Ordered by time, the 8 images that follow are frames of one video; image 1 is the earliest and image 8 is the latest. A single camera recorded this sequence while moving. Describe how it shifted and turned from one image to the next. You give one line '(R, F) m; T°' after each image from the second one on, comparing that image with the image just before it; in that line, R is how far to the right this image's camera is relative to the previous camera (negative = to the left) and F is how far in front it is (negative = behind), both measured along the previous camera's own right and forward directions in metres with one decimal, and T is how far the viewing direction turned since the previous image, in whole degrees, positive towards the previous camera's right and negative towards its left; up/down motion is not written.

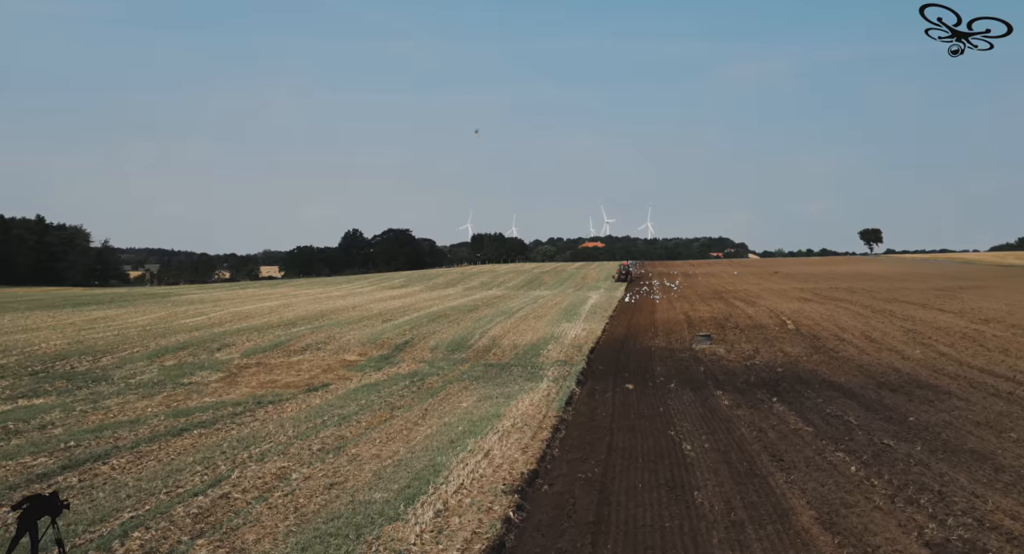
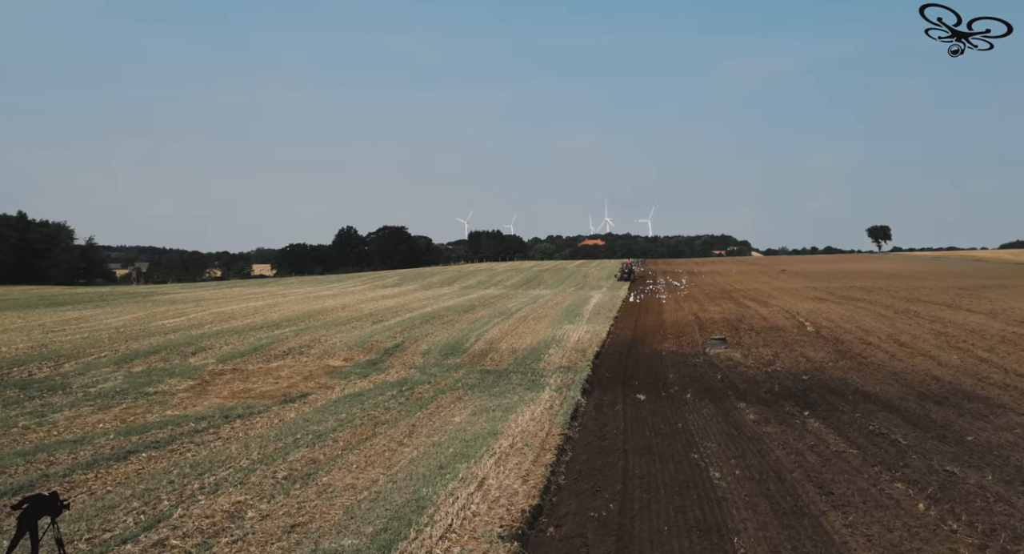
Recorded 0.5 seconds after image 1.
(0.0, +2.1) m; 0°
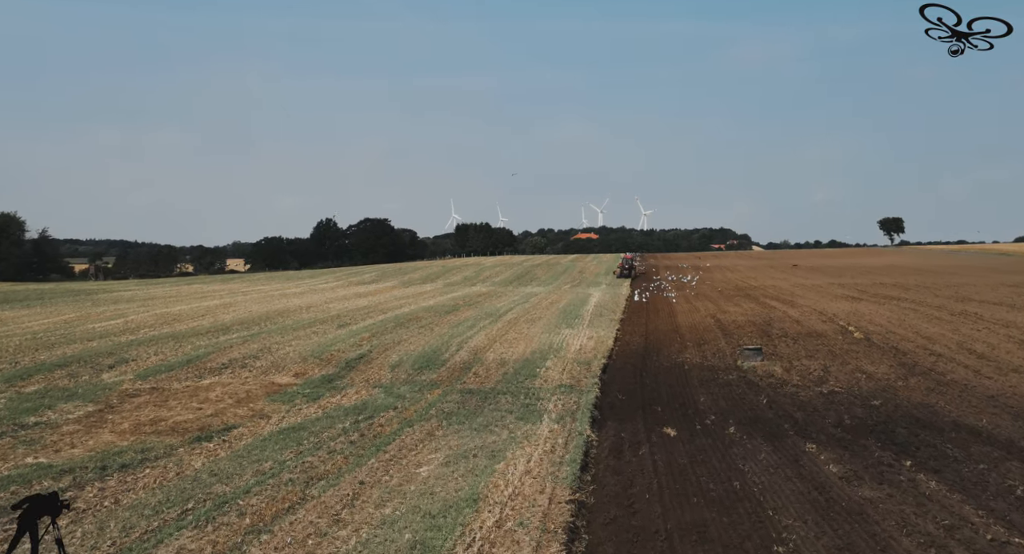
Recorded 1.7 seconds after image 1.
(0.0, +4.6) m; +1°
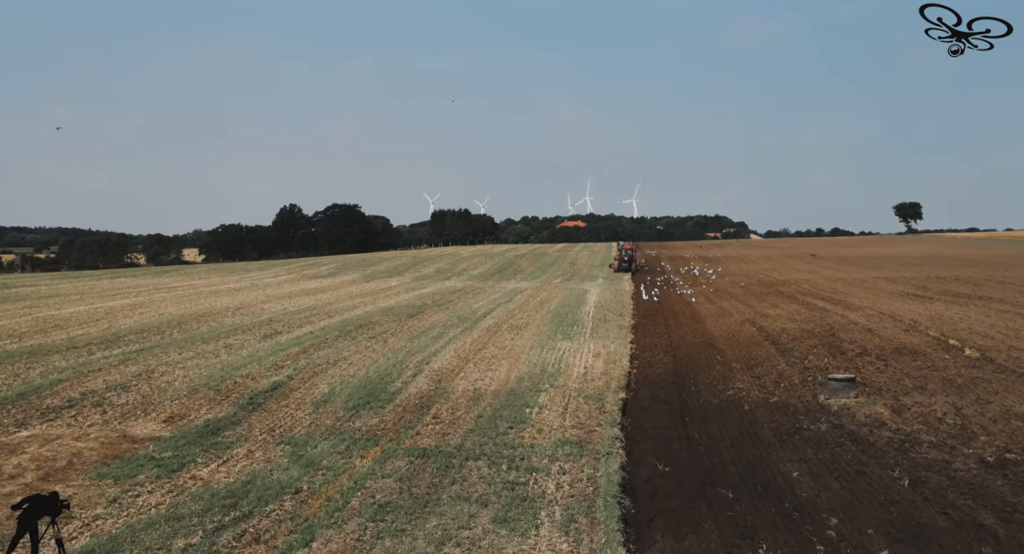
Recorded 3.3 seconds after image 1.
(+0.1, +6.7) m; +1°
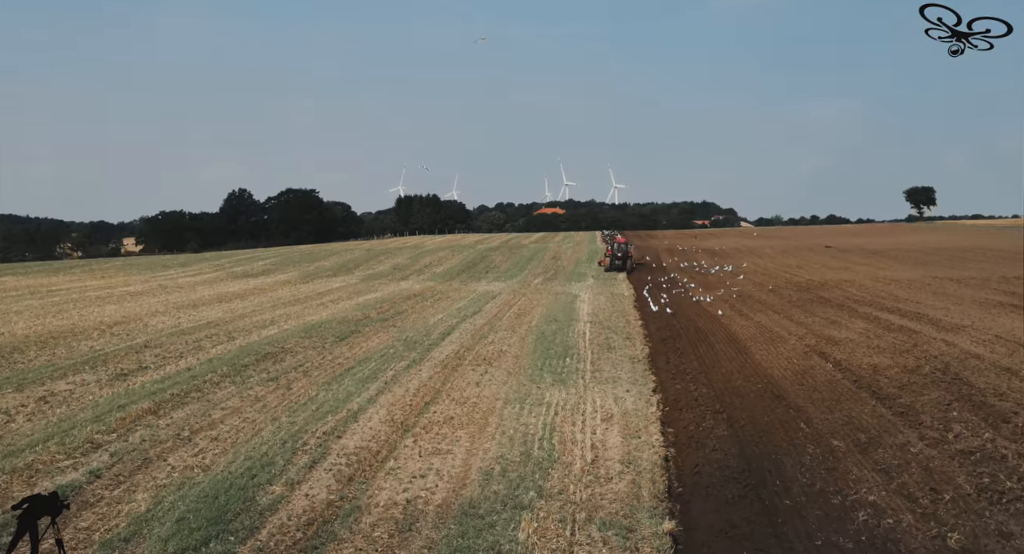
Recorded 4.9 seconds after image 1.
(+0.2, +6.8) m; +2°
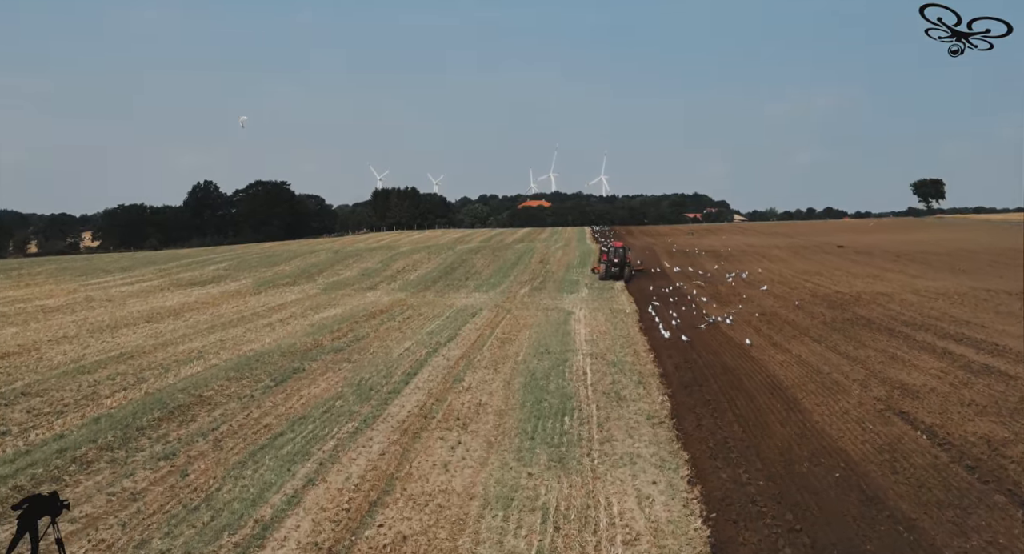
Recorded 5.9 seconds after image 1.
(0.0, +3.9) m; +1°
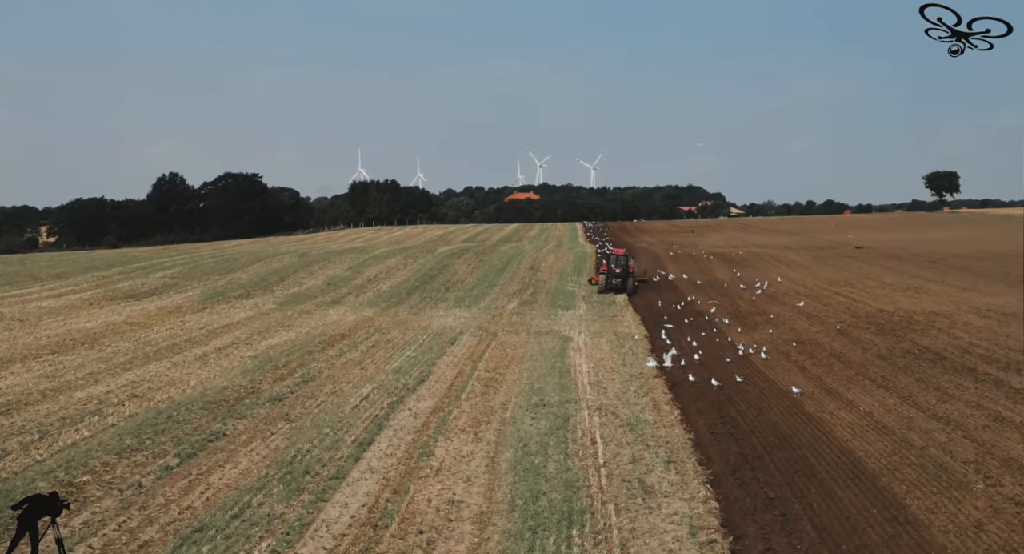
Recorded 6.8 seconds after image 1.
(0.0, +3.8) m; +1°
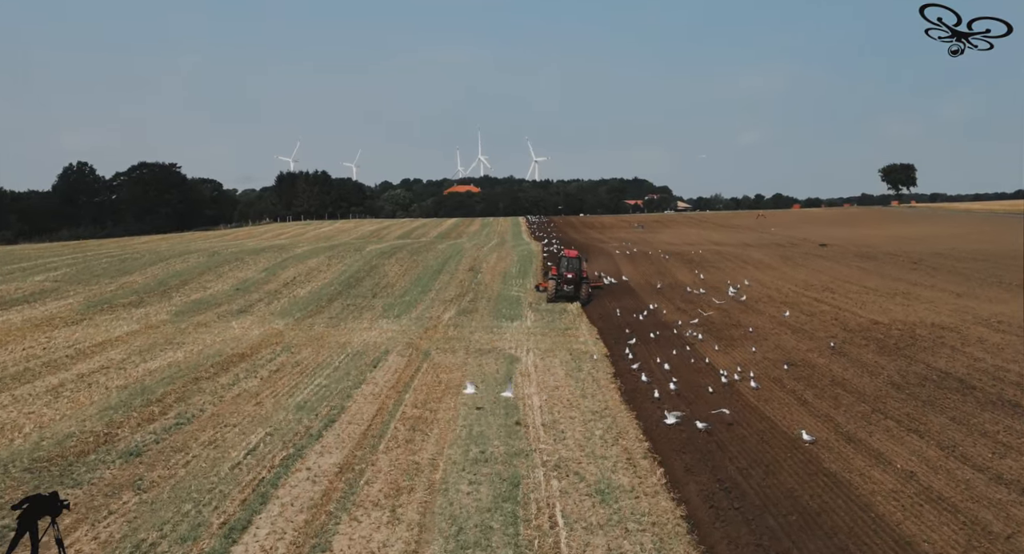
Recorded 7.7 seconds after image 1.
(+0.1, +3.2) m; +4°
